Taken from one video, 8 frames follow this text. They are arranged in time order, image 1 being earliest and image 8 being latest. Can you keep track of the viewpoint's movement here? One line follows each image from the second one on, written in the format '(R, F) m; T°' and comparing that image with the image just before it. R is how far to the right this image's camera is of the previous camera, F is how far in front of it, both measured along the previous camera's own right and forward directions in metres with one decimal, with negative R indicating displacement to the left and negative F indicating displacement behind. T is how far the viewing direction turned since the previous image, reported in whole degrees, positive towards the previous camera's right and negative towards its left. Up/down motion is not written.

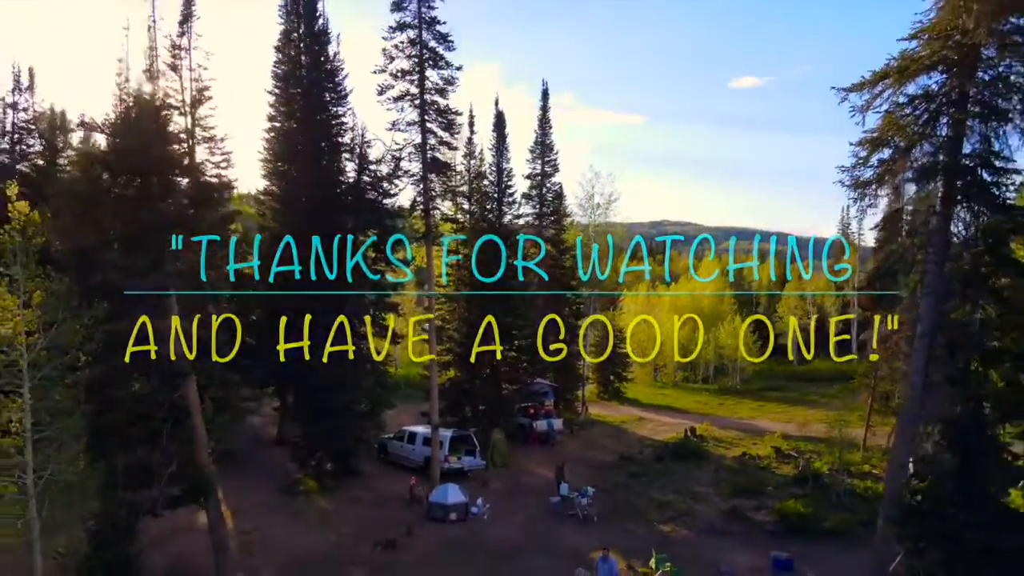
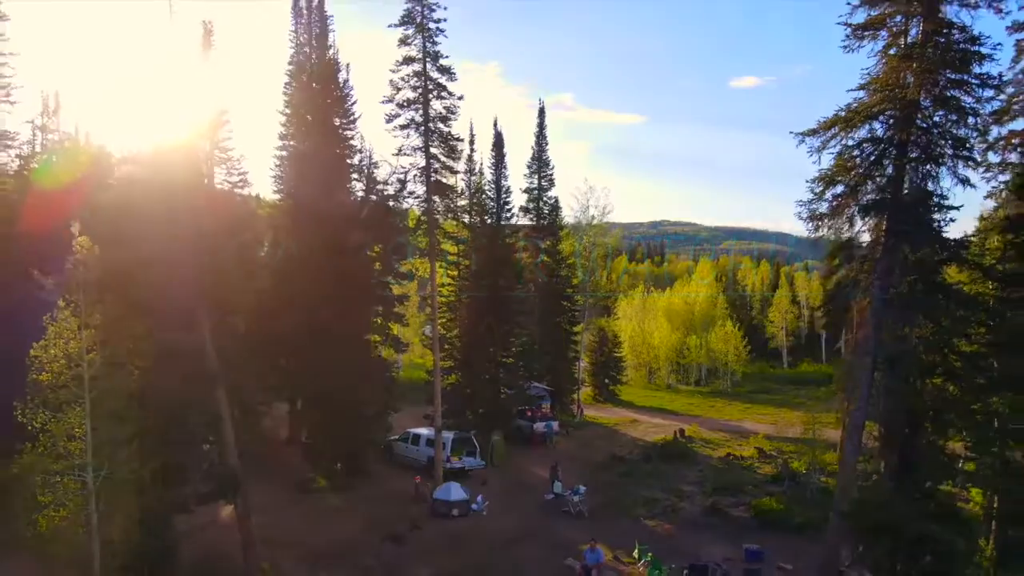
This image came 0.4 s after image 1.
(+0.1, -1.8) m; 0°
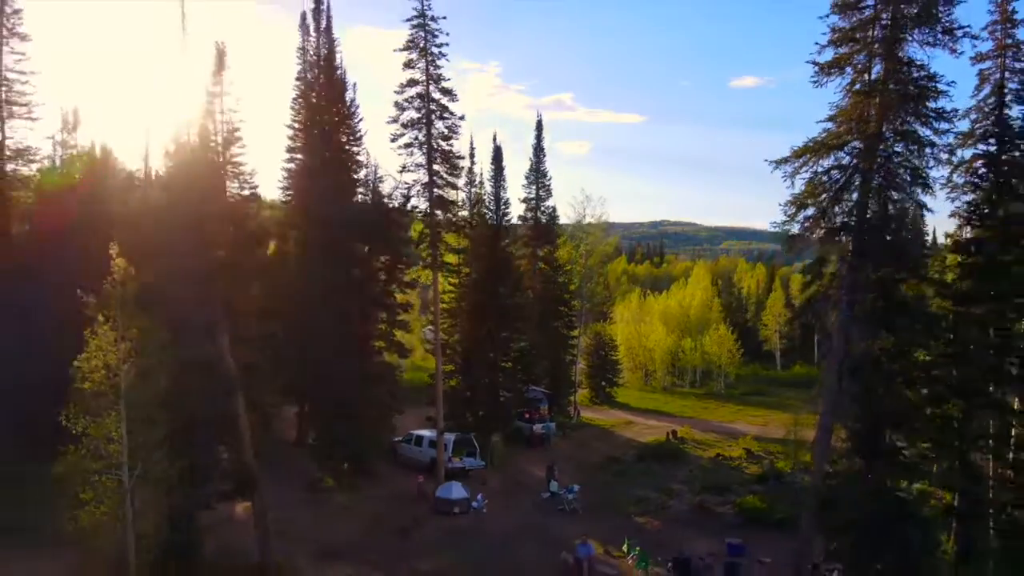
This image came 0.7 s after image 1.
(+0.1, -1.3) m; 0°
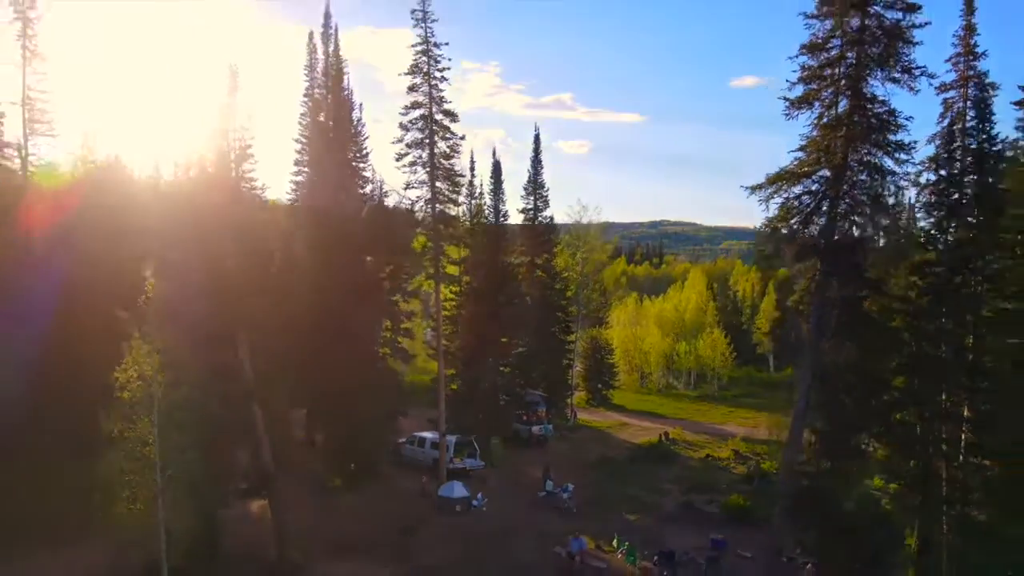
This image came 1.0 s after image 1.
(+0.1, -1.5) m; 0°
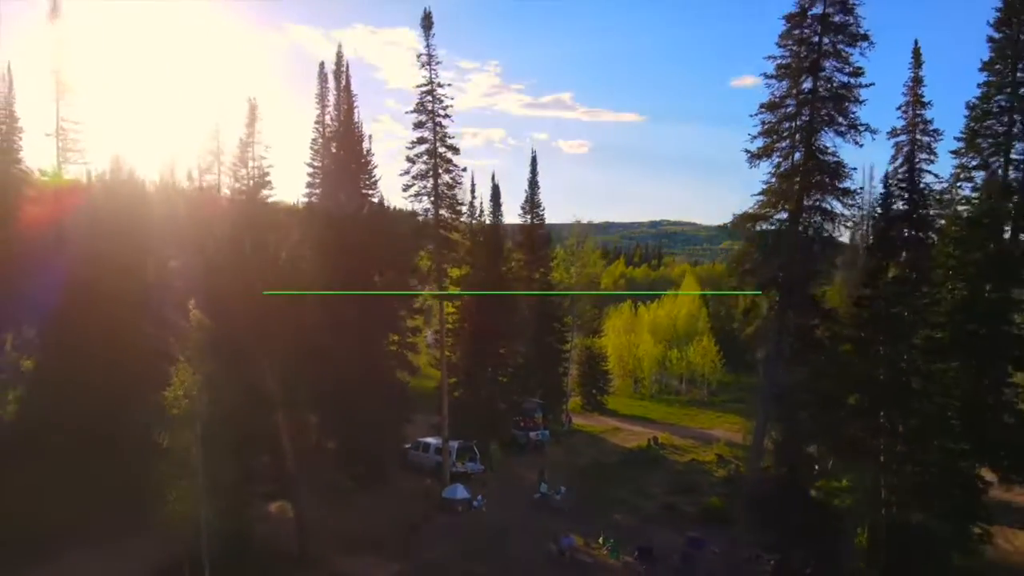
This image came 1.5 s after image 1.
(+0.1, -2.4) m; 0°
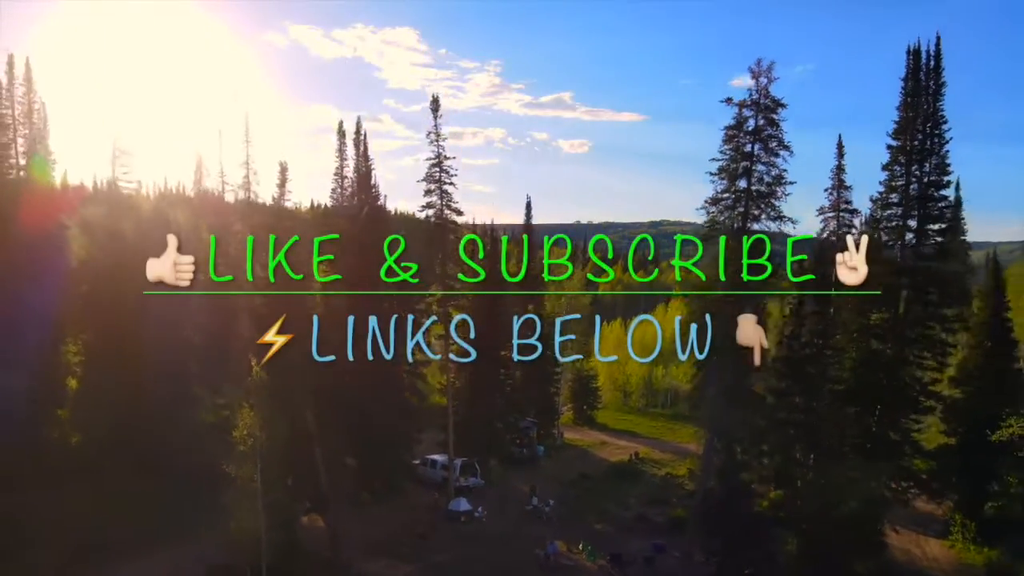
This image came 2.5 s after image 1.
(+0.2, -4.8) m; 0°
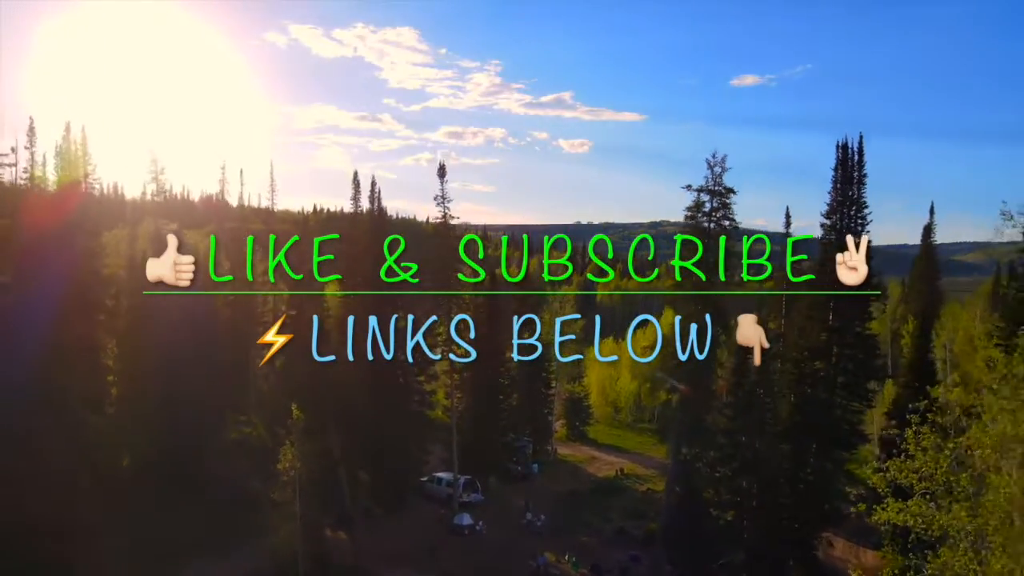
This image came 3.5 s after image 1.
(+0.2, -4.8) m; 0°
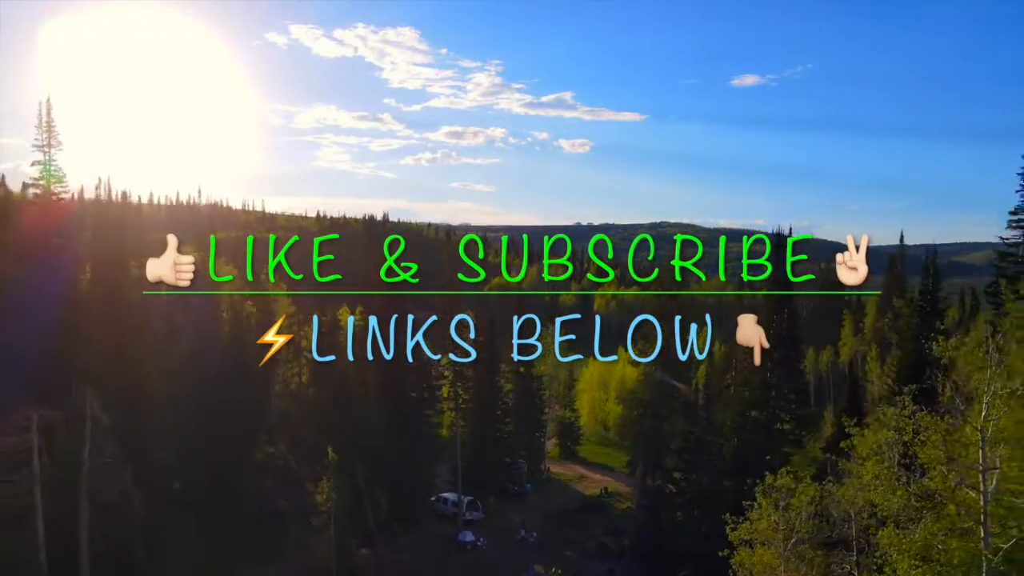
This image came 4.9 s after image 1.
(+0.2, -6.5) m; 0°
